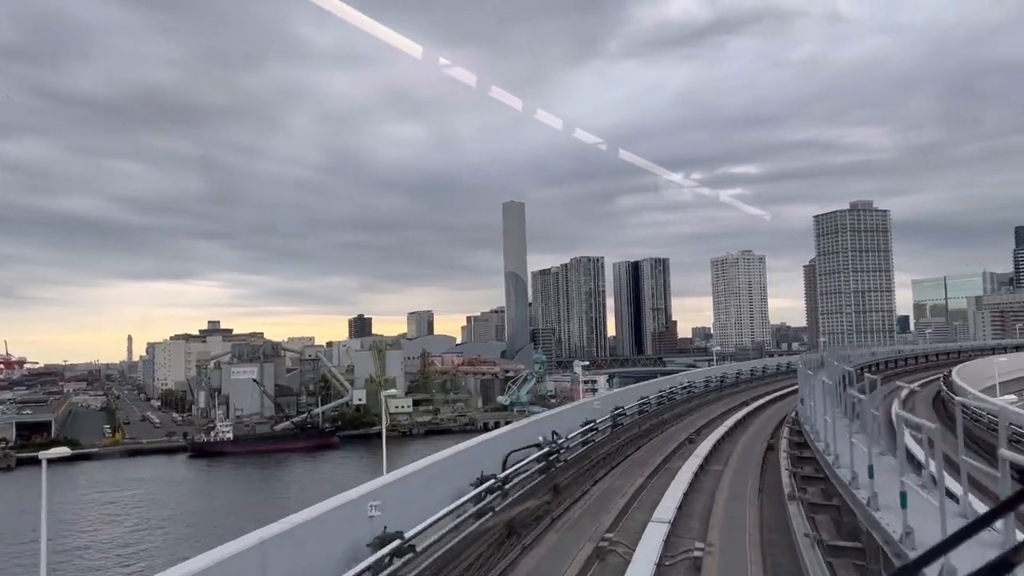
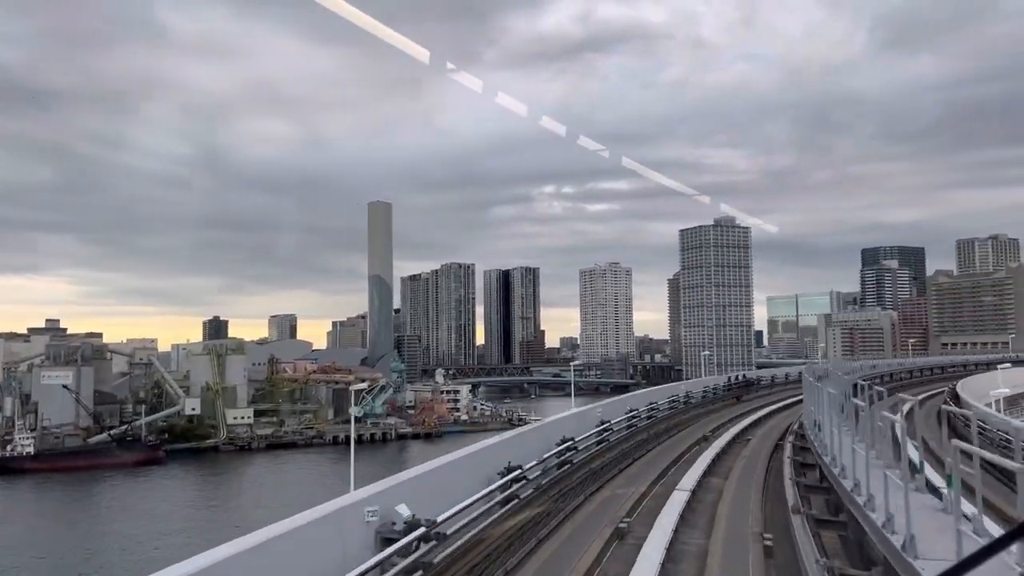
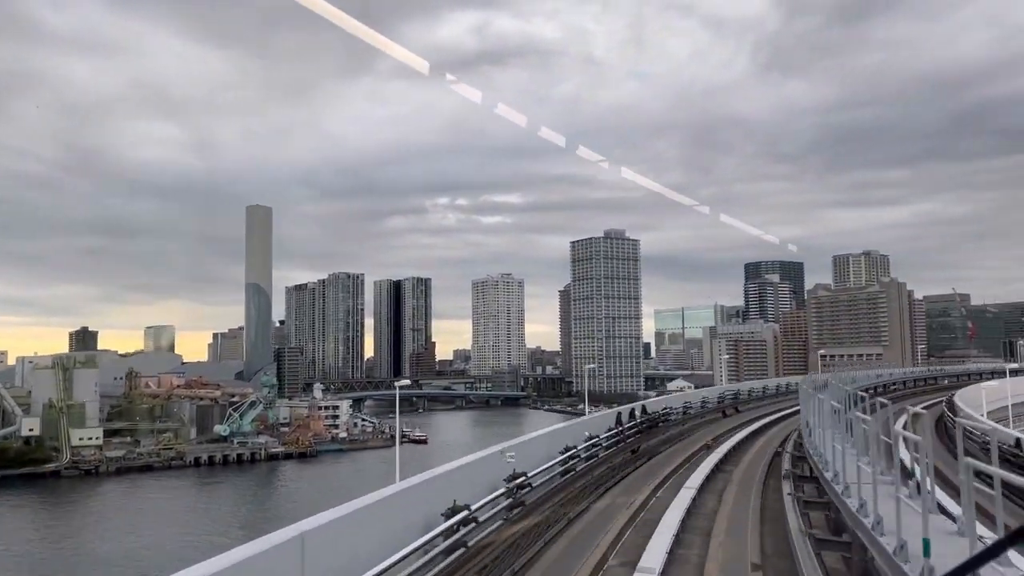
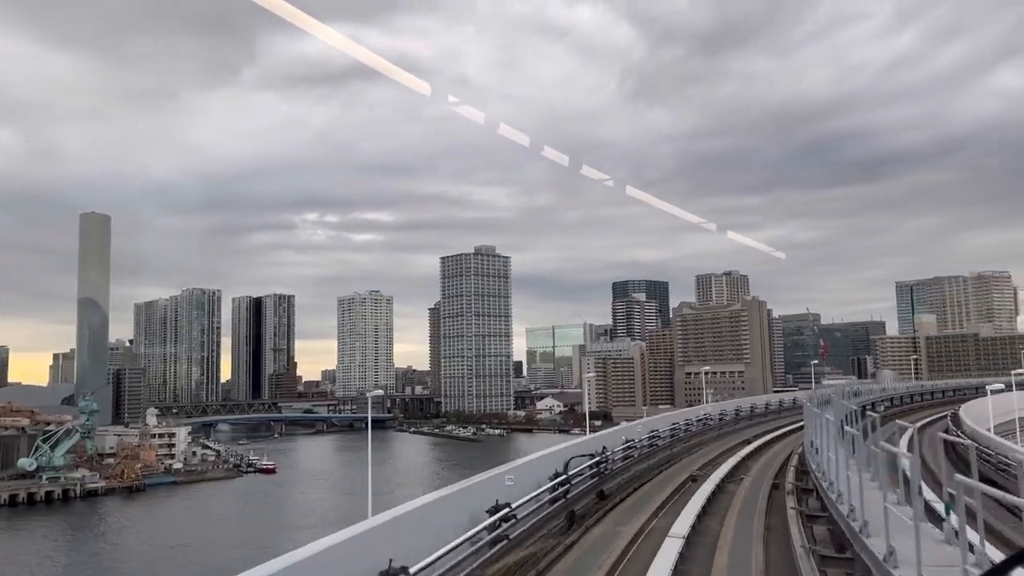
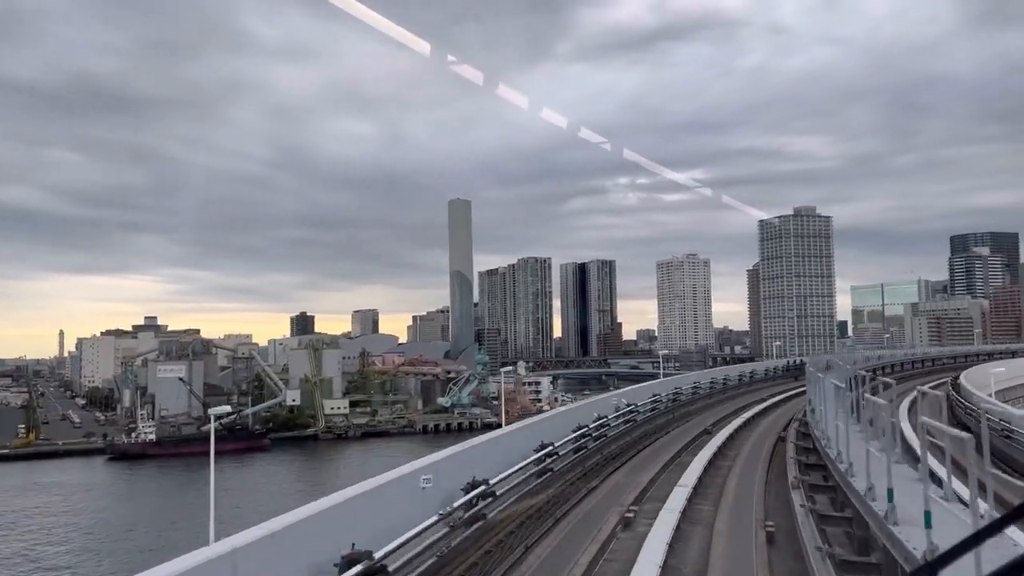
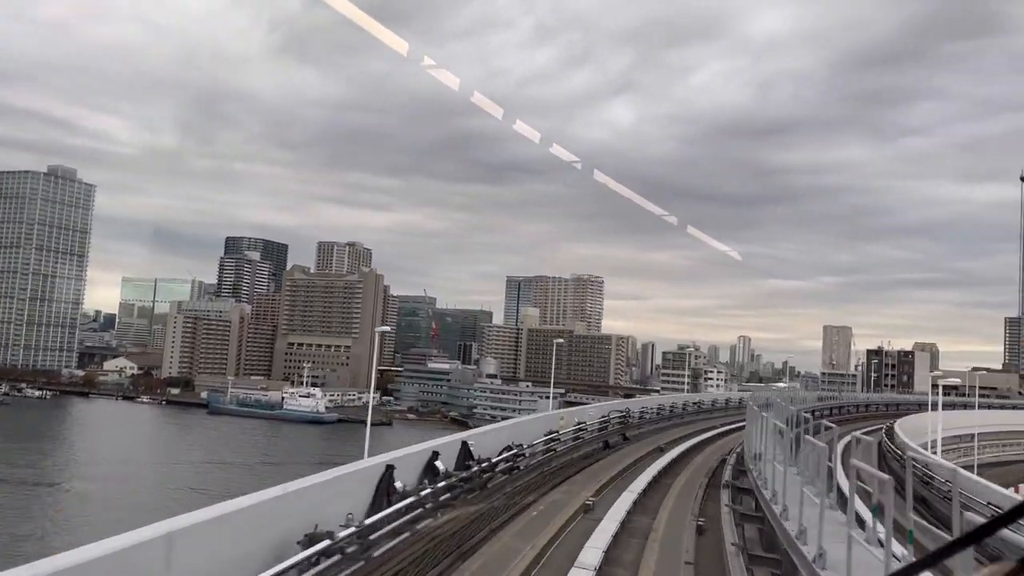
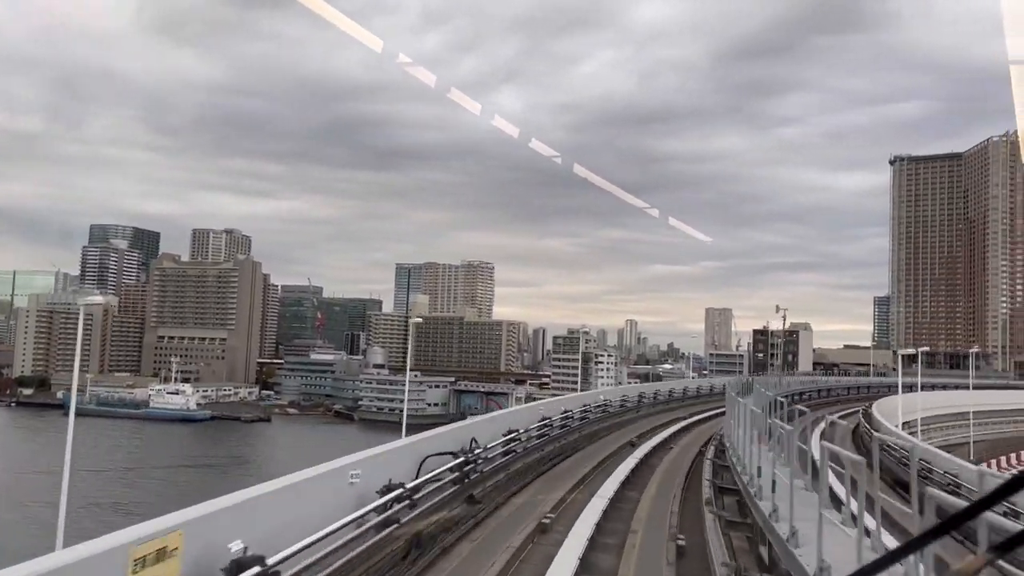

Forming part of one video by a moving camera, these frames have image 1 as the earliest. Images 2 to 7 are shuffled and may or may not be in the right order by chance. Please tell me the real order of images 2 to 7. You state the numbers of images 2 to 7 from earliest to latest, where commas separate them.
5, 2, 3, 4, 6, 7
